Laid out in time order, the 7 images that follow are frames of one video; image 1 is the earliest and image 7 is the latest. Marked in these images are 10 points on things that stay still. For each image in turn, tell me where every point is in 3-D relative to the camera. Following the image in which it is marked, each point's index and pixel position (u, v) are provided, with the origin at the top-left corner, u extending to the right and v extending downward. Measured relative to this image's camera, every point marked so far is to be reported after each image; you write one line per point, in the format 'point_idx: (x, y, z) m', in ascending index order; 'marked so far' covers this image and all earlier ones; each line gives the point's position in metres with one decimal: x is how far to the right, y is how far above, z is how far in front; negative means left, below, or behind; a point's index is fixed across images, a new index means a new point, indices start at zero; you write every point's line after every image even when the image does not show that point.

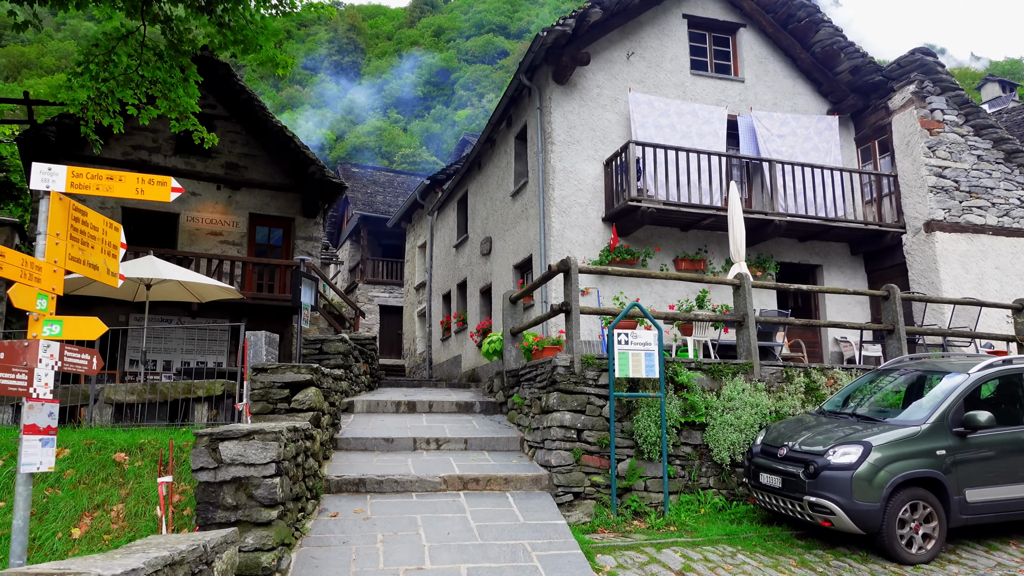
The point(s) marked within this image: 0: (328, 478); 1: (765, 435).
0: (-1.4, -1.4, +5.8) m
1: (+2.0, -1.2, +6.2) m
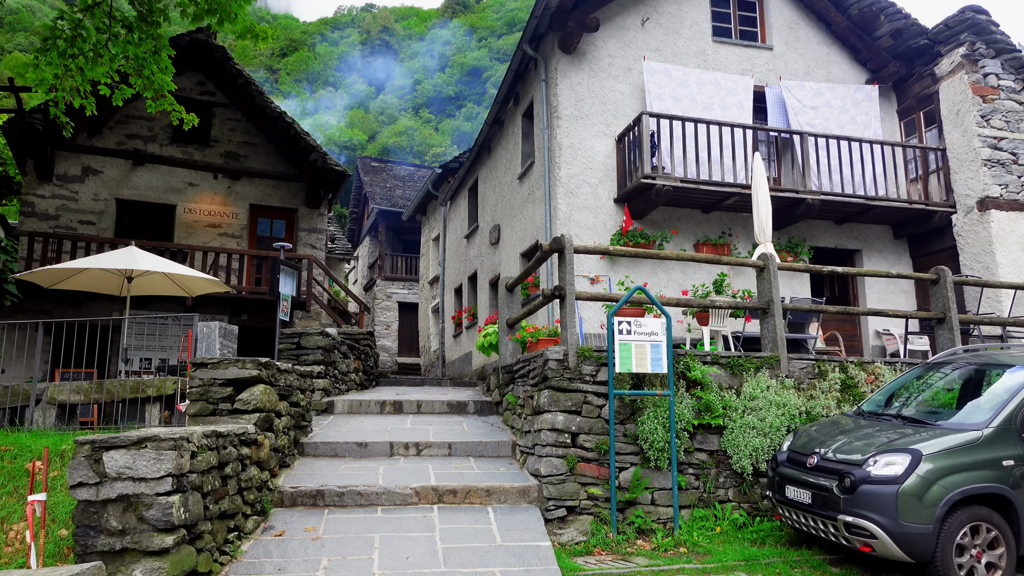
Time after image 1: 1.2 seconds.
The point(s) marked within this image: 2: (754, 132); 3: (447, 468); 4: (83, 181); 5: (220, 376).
0: (-1.5, -1.3, +5.1) m
1: (+1.9, -1.0, +5.3) m
2: (+2.7, +1.8, +8.9) m
3: (-0.5, -1.3, +5.7) m
4: (-6.6, +1.6, +12.2) m
5: (-1.8, -0.5, +4.9) m
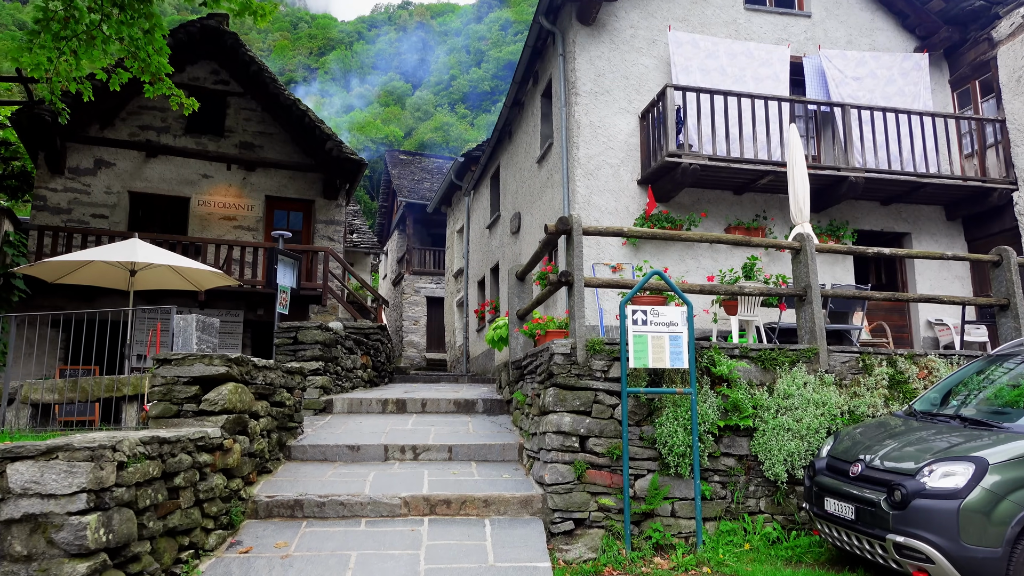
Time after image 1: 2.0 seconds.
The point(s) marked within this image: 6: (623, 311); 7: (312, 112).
0: (-1.5, -1.2, +4.6) m
1: (+1.9, -0.9, +4.6) m
2: (+2.9, +1.9, +8.2) m
3: (-0.4, -1.2, +5.2) m
4: (-6.3, +1.7, +11.9) m
5: (-1.8, -0.5, +4.4) m
6: (+0.7, -0.1, +4.8) m
7: (-3.1, +2.7, +12.4) m
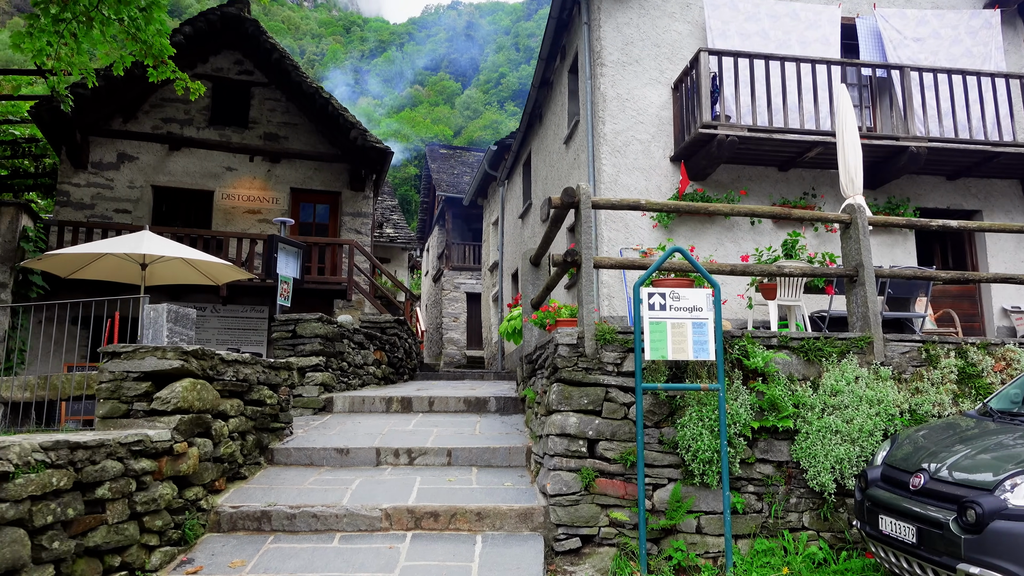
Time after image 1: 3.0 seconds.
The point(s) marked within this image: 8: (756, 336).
0: (-1.5, -1.1, +4.0) m
1: (+1.9, -0.8, +3.9) m
2: (+3.0, +2.0, +7.3) m
3: (-0.4, -1.1, +4.6) m
4: (-5.8, +1.8, +11.7) m
5: (-1.9, -0.4, +3.9) m
6: (+0.7, 0.0, +4.1) m
7: (-2.7, +2.8, +11.9) m
8: (+1.4, -0.3, +4.5) m
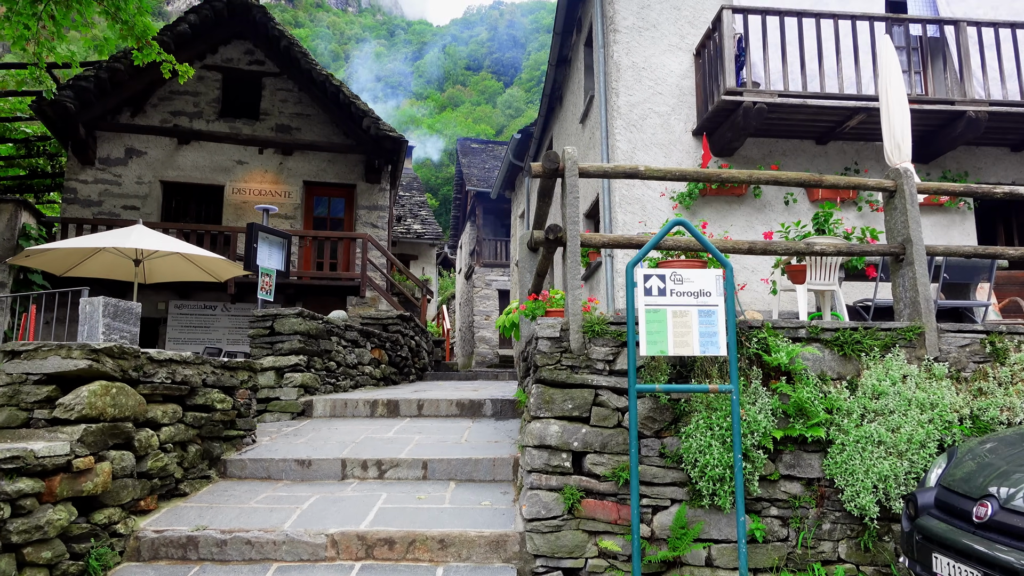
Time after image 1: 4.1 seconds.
0: (-1.6, -1.1, +3.5) m
1: (+1.7, -0.7, +3.1) m
2: (+3.1, +2.1, +6.5) m
3: (-0.5, -1.1, +3.9) m
4: (-5.5, +1.8, +11.4) m
5: (-2.0, -0.3, +3.3) m
6: (+0.5, 0.0, +3.4) m
7: (-2.4, +2.9, +11.4) m
8: (+1.3, -0.2, +3.7) m
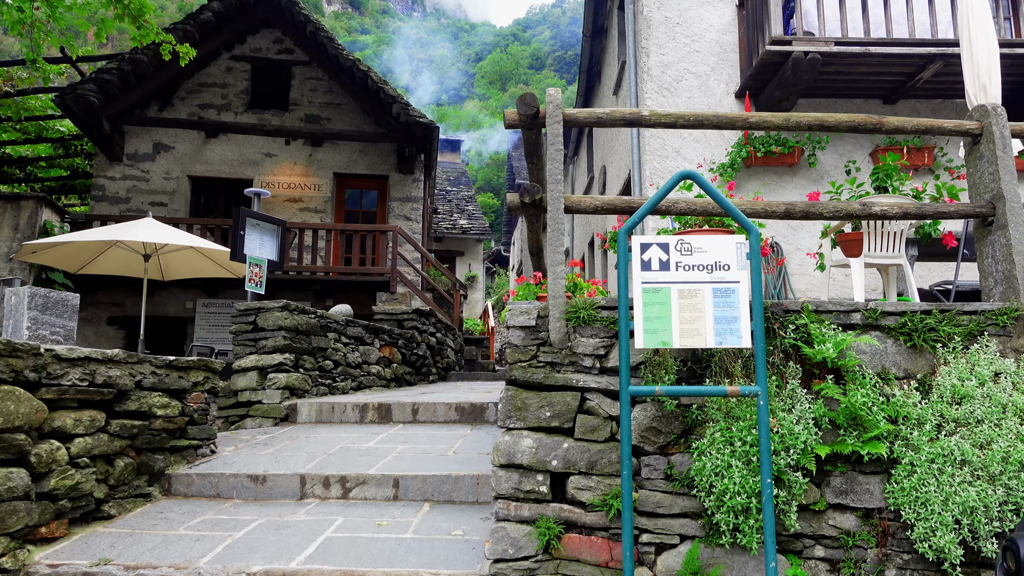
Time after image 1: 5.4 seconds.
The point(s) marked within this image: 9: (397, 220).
0: (-1.7, -1.0, +2.9) m
1: (+1.5, -0.6, +2.2) m
2: (+3.1, +2.3, +5.5) m
3: (-0.6, -1.0, +3.2) m
4: (-5.0, +1.8, +11.1) m
5: (-2.1, -0.3, +2.8) m
6: (+0.4, +0.1, +2.7) m
7: (-1.9, +2.9, +10.8) m
8: (+1.1, -0.1, +2.9) m
9: (-1.7, +1.0, +11.5) m
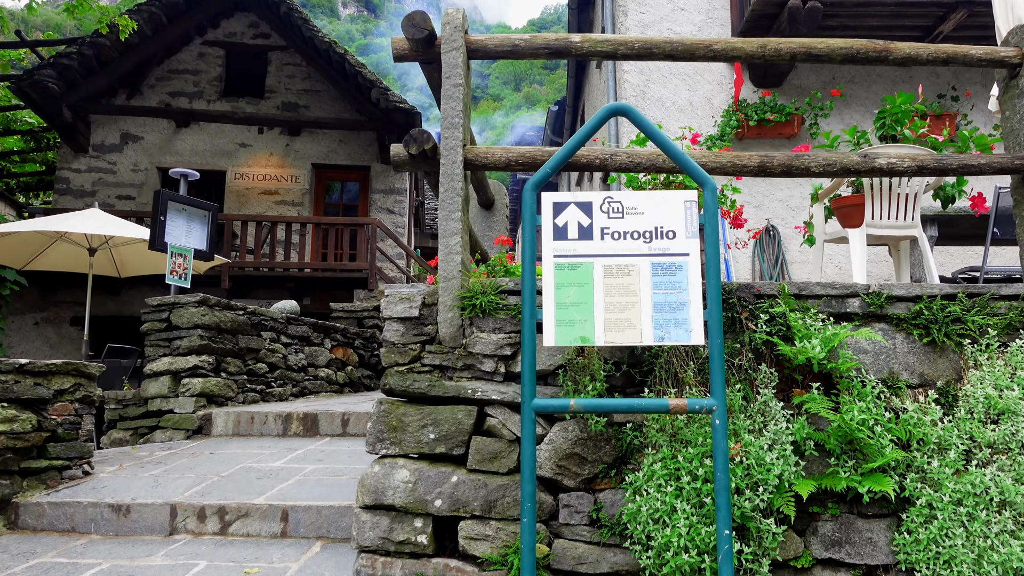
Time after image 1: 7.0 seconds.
0: (-2.1, -1.0, +2.2) m
1: (+1.2, -0.5, +1.5) m
2: (+2.9, +2.3, +4.7) m
3: (-0.9, -0.9, +2.6) m
4: (-5.1, +1.8, +10.5) m
5: (-2.5, -0.2, +2.1) m
6: (+0.1, +0.2, +1.9) m
7: (-2.0, +3.0, +10.2) m
8: (+0.8, 0.0, +2.1) m
9: (-1.8, +1.0, +10.8) m
